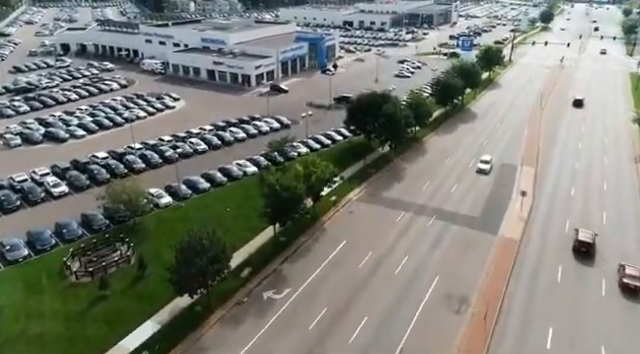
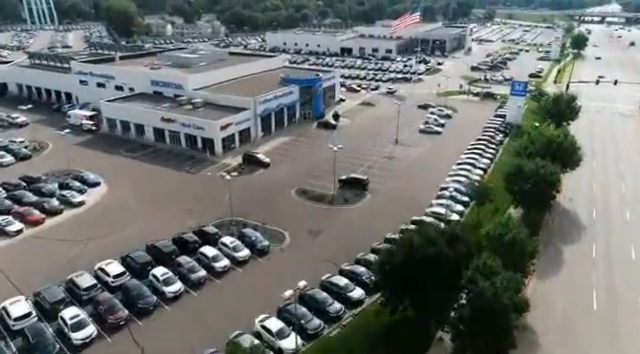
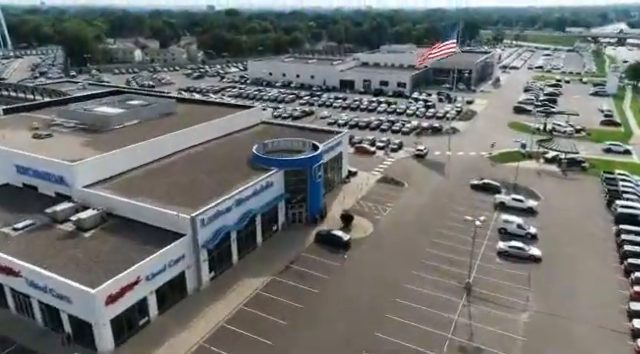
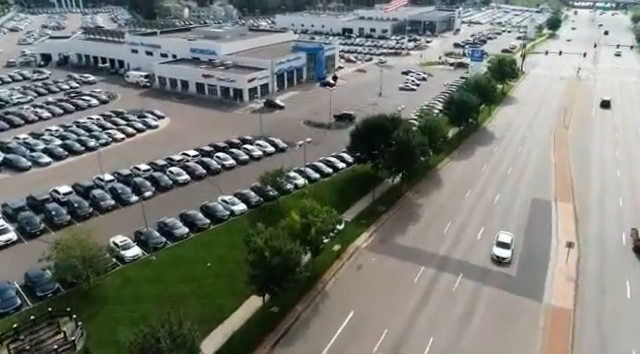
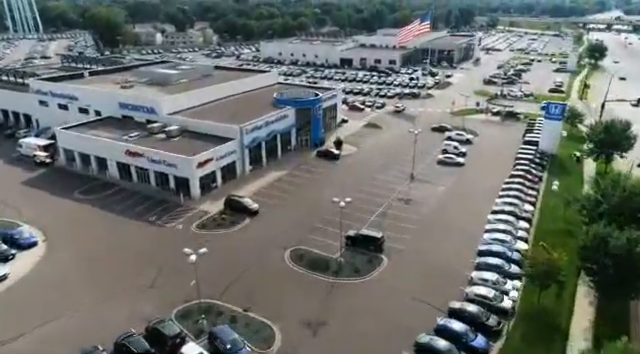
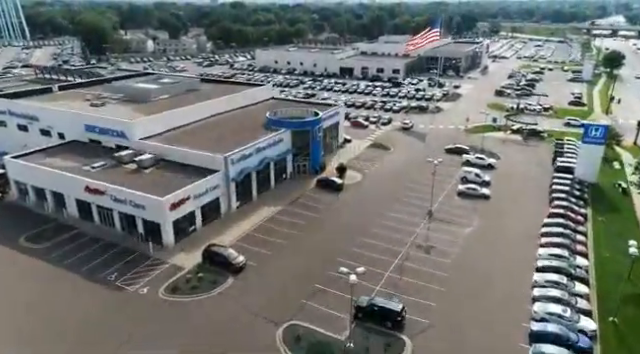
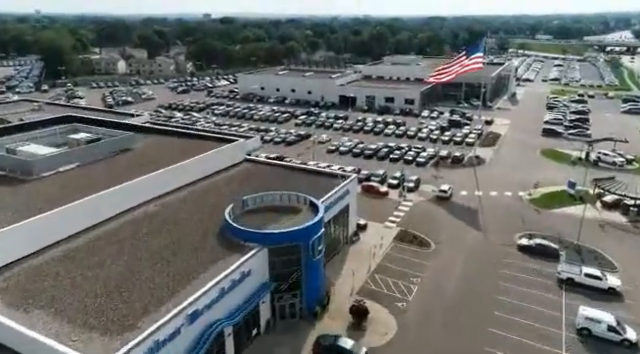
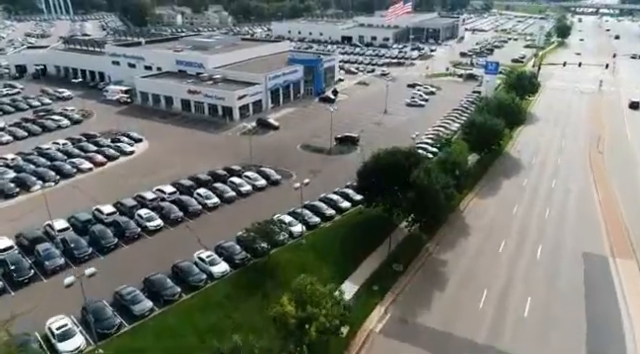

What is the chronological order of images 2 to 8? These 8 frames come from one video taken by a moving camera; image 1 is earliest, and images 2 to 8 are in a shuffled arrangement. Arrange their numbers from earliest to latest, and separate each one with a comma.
4, 8, 2, 5, 6, 3, 7
